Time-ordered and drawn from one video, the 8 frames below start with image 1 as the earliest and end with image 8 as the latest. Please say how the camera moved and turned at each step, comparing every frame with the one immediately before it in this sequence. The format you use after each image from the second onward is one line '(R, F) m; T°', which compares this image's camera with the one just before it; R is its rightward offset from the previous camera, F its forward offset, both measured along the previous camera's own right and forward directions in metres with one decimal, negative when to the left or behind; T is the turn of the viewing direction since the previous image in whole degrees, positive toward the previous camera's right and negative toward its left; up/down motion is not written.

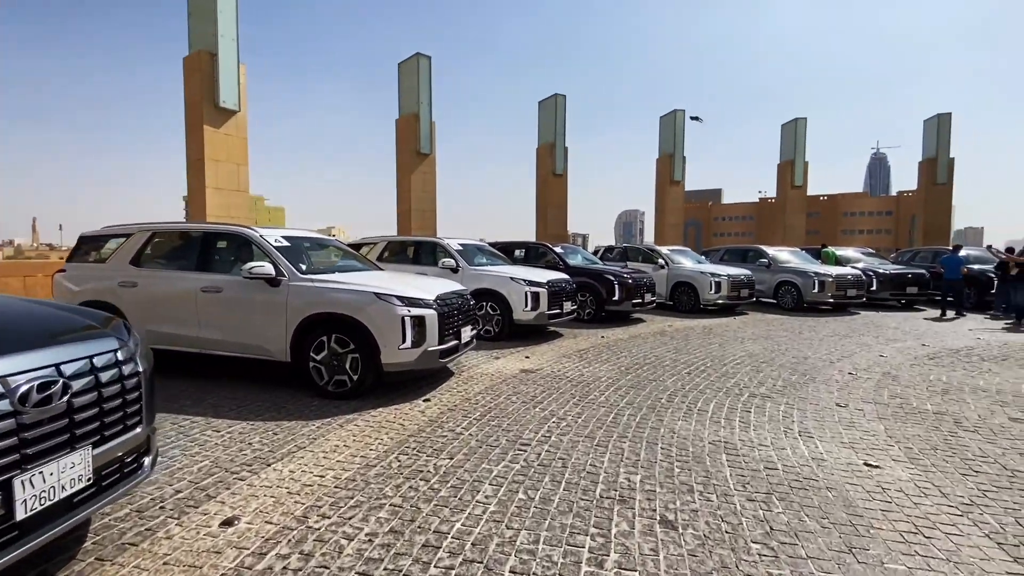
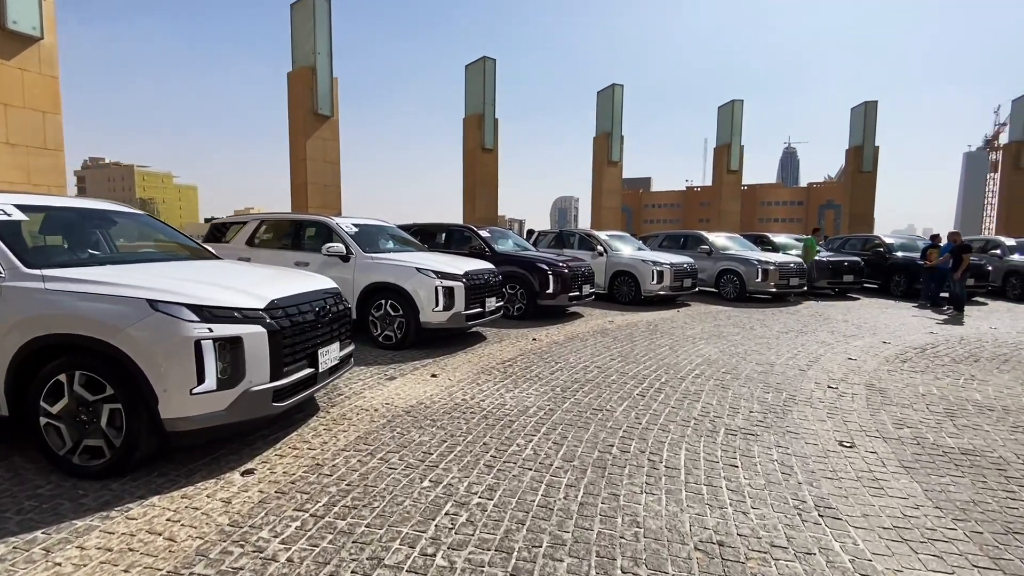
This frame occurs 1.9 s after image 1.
(+0.4, +1.9) m; +7°
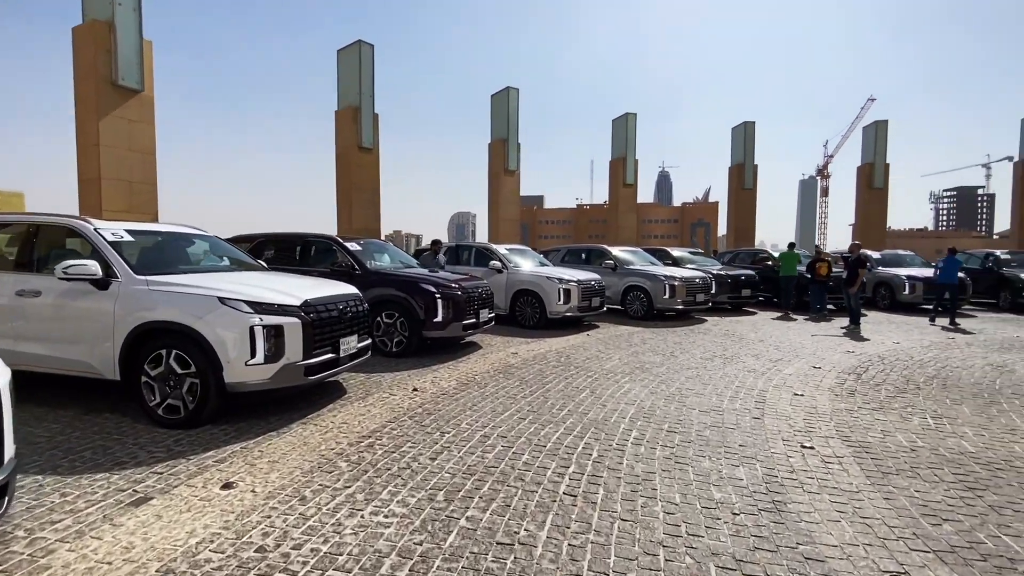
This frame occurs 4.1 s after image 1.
(+0.3, +2.0) m; +12°
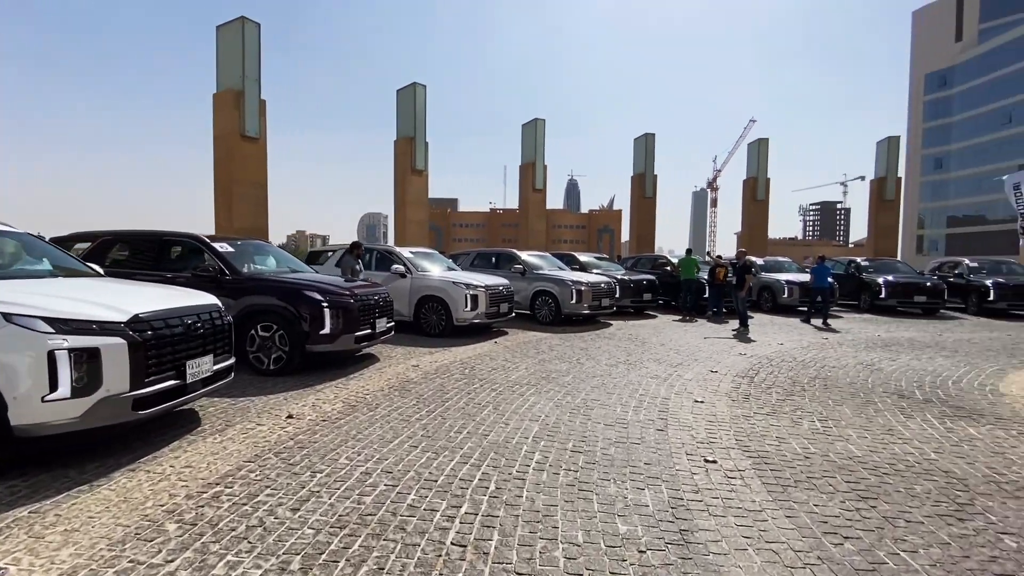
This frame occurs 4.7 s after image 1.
(+0.2, +0.5) m; +10°
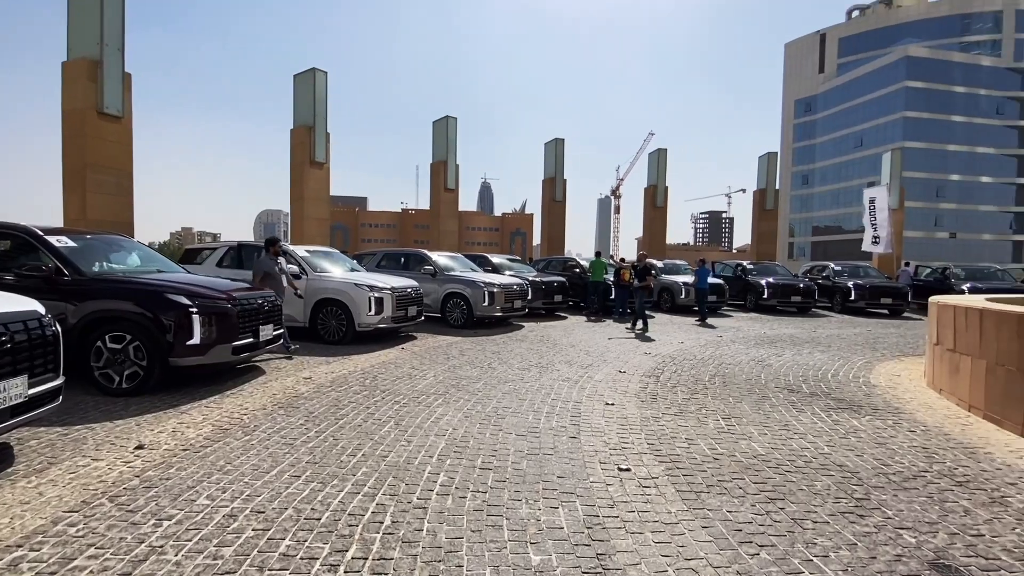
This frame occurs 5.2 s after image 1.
(+0.1, +0.4) m; +10°
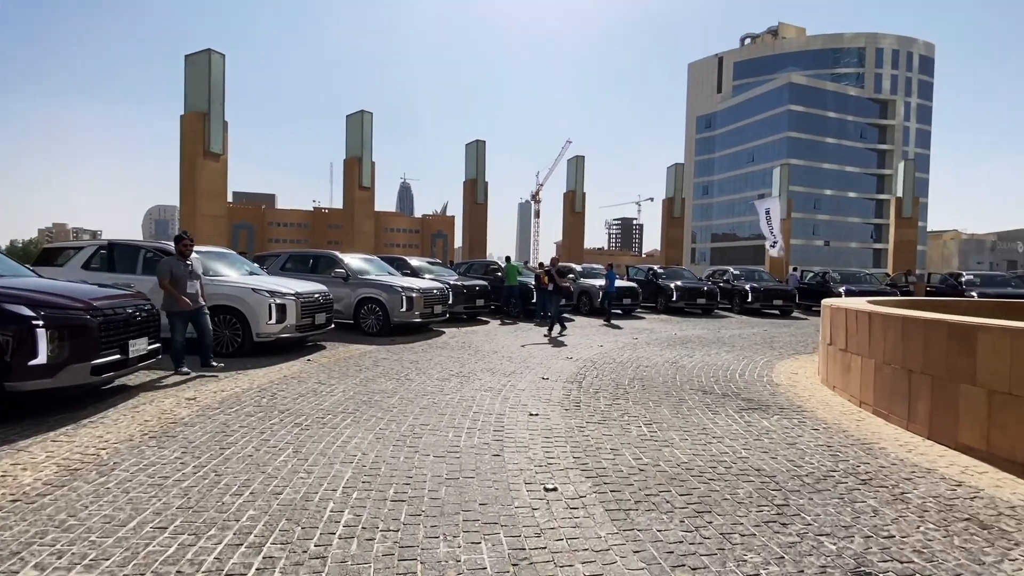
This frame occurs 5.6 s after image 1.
(0.0, +0.3) m; +9°
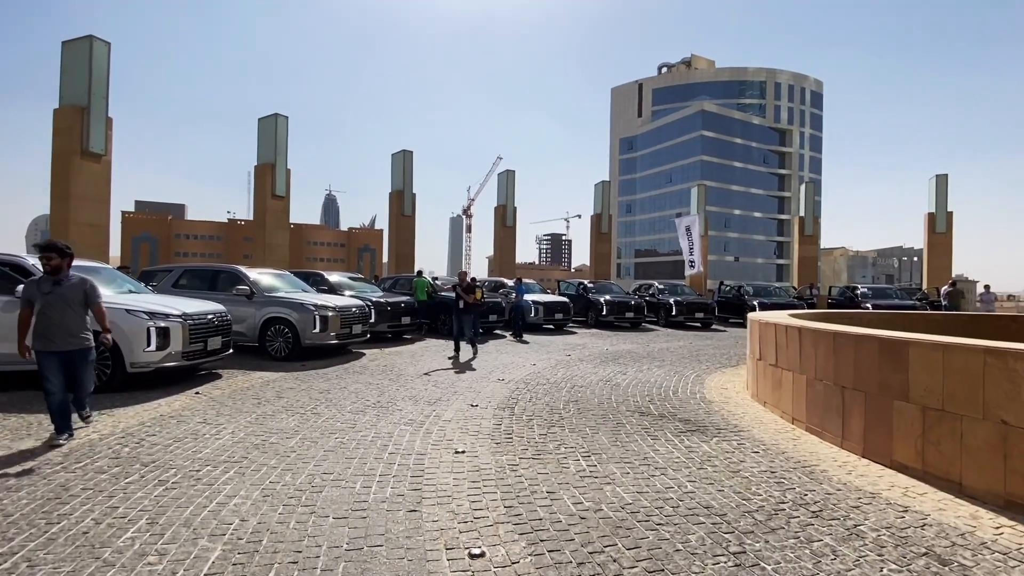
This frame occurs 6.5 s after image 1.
(+0.1, +0.6) m; +8°
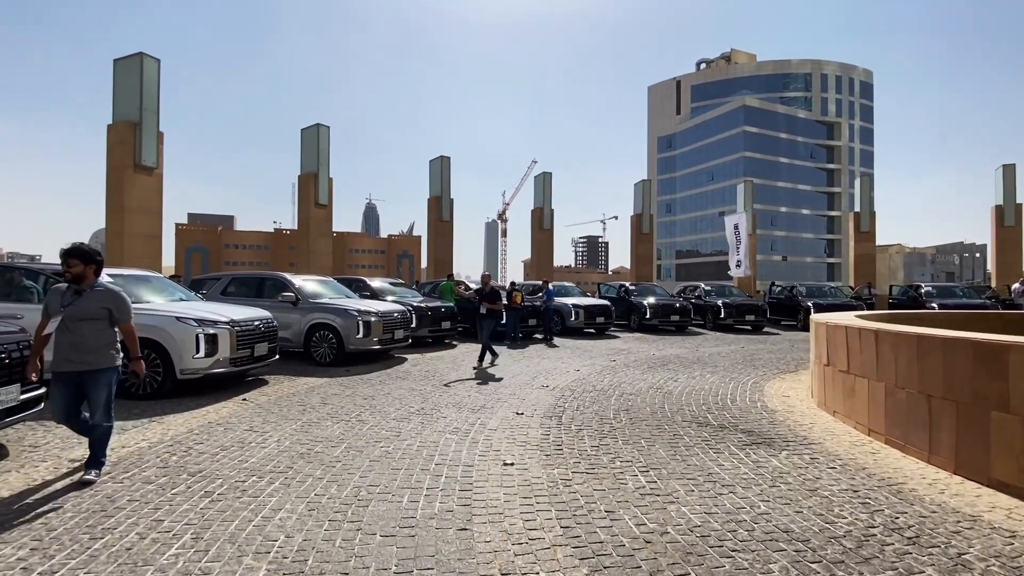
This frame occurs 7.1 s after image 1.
(-0.1, +0.2) m; -4°
